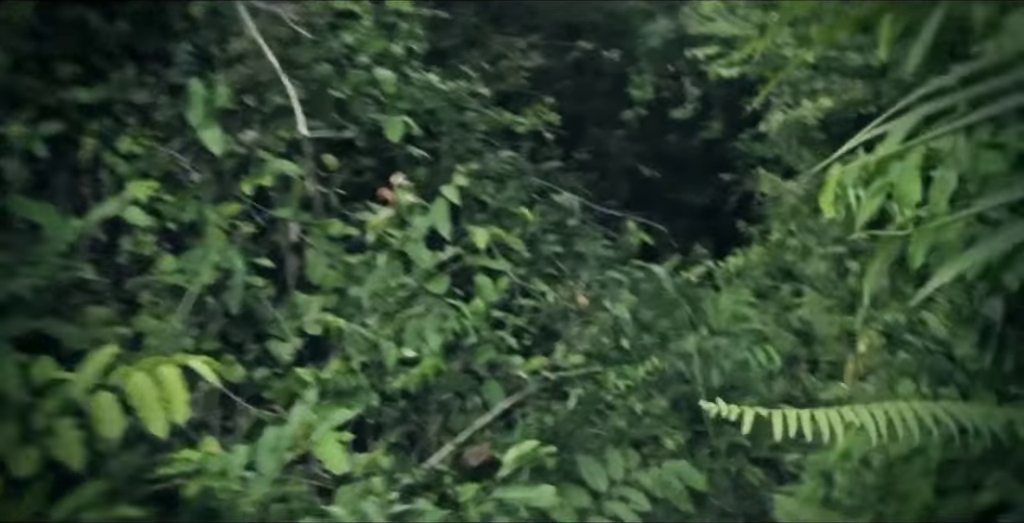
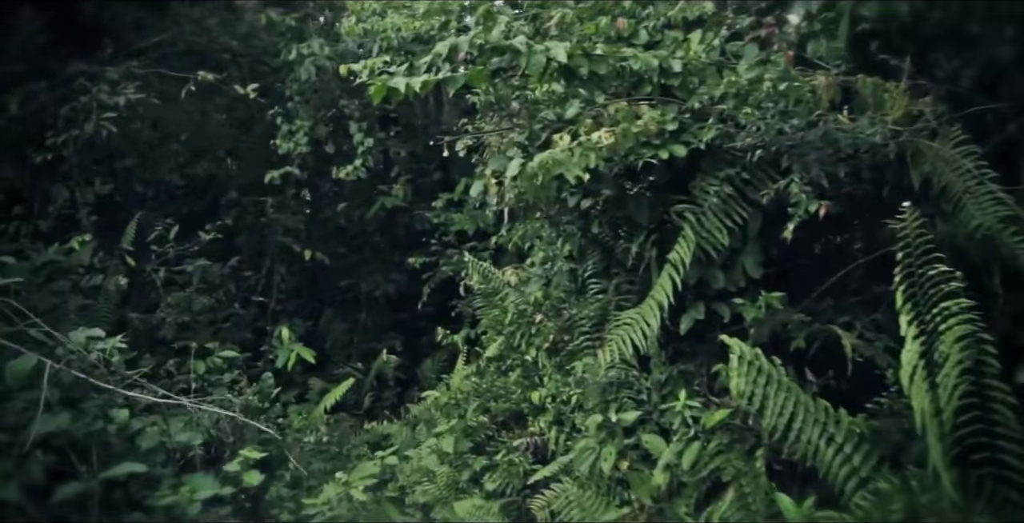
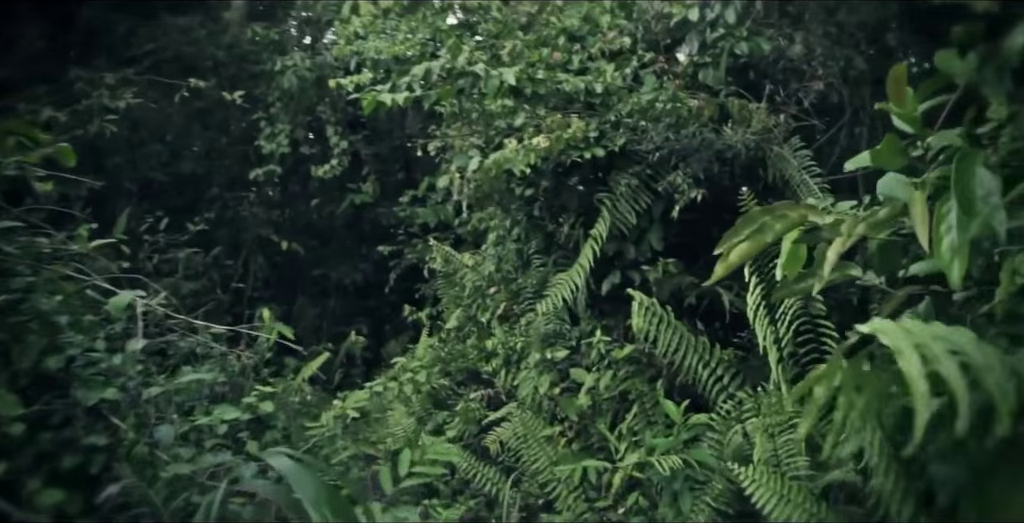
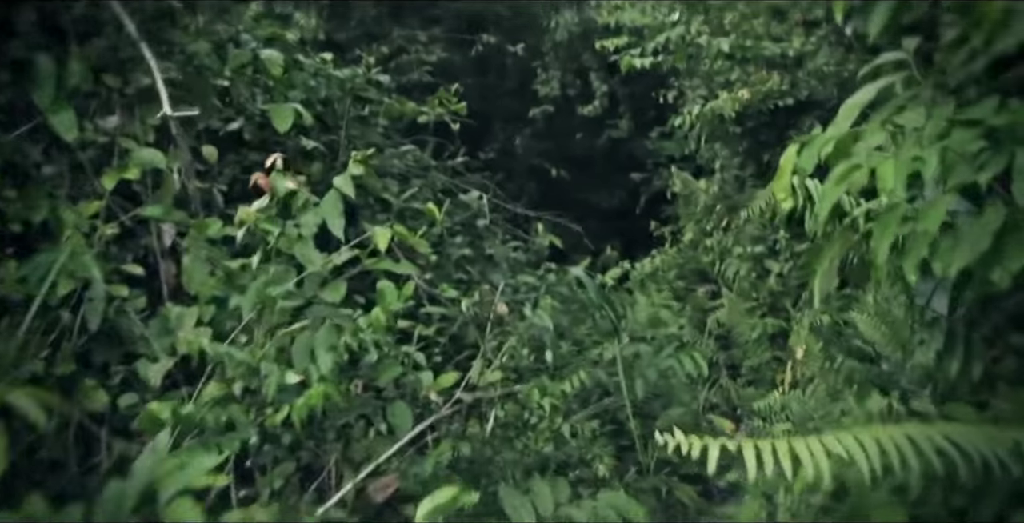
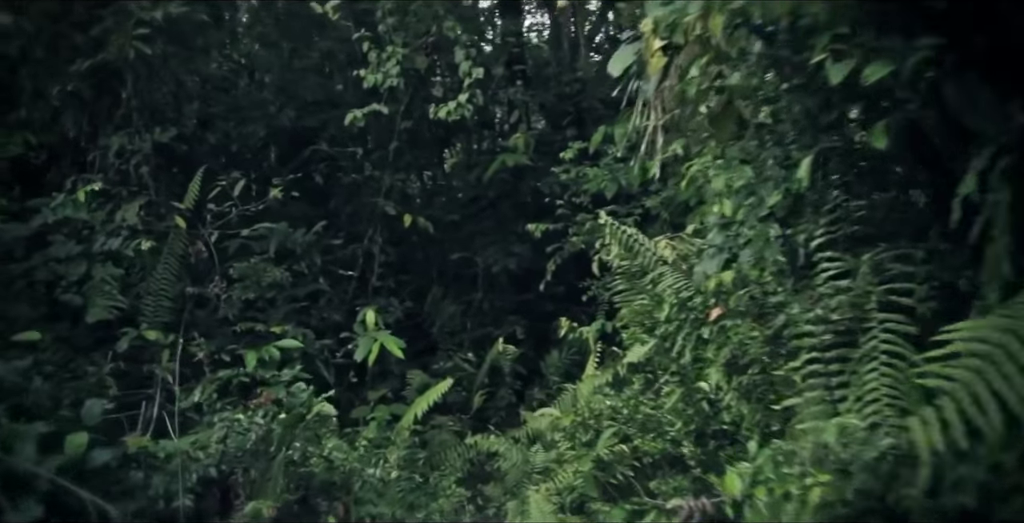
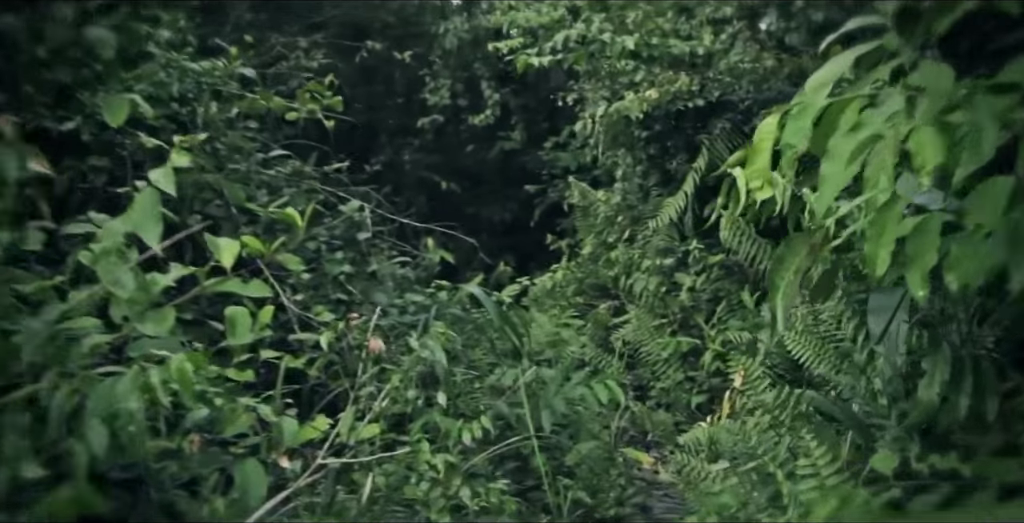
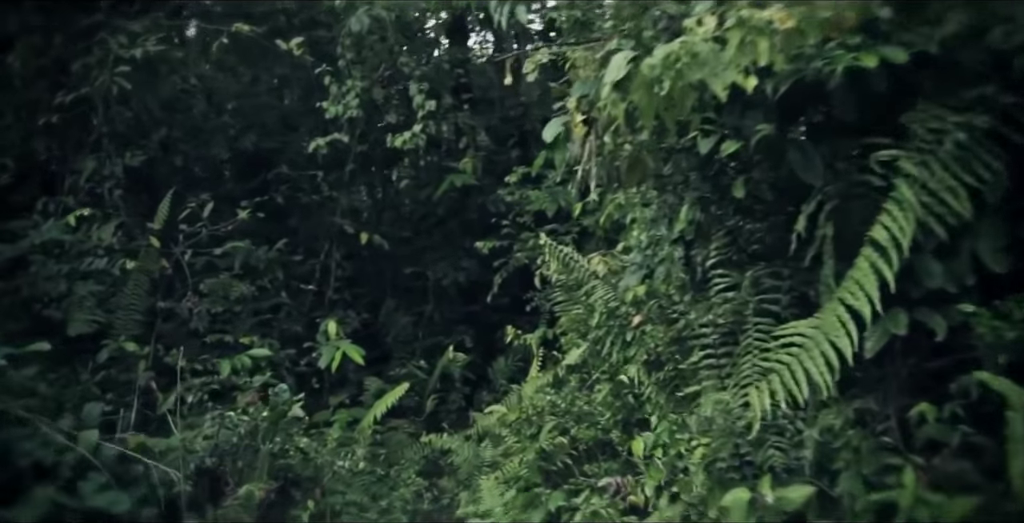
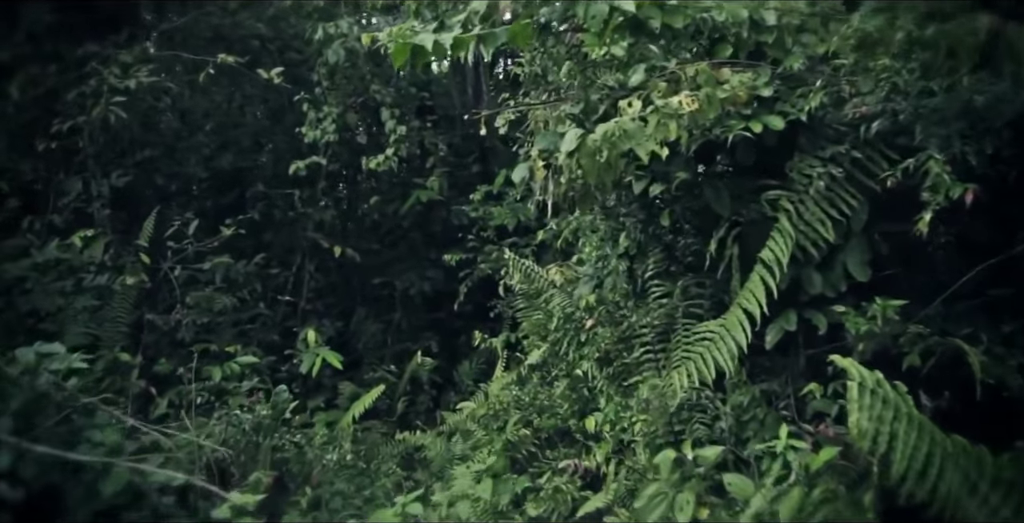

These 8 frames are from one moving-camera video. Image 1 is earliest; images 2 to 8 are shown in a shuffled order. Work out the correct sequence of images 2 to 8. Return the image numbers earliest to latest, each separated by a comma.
4, 6, 3, 2, 8, 7, 5
